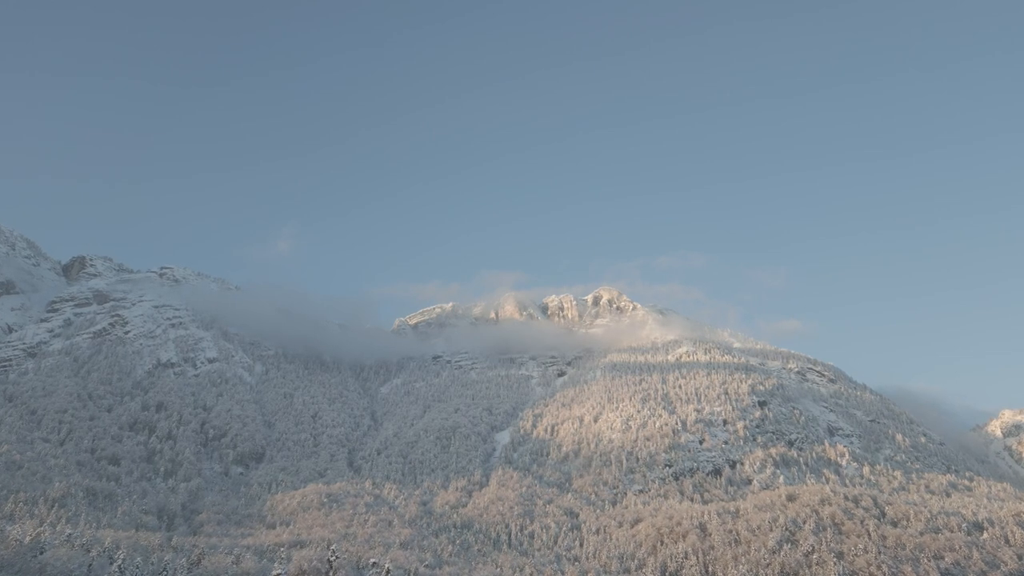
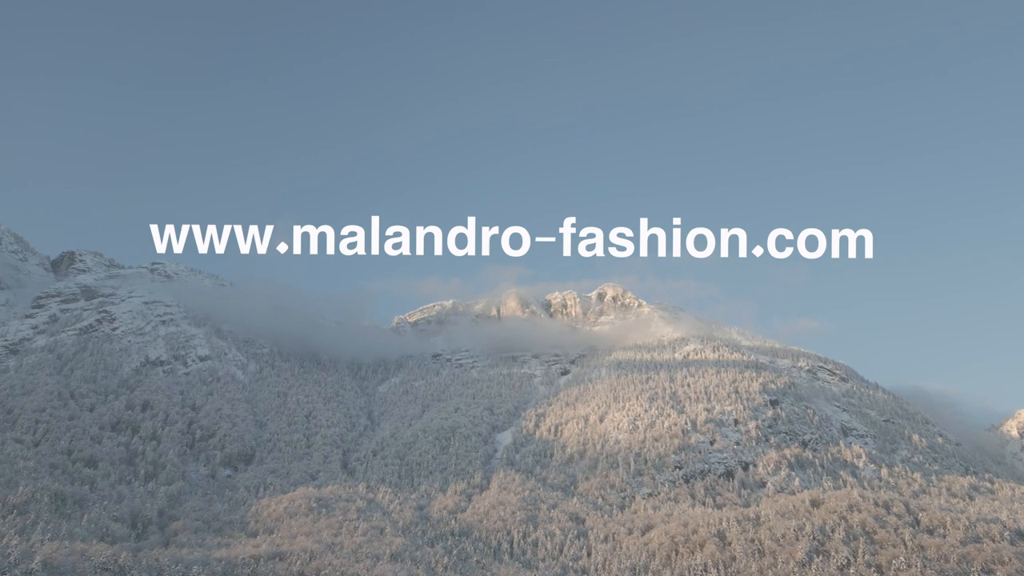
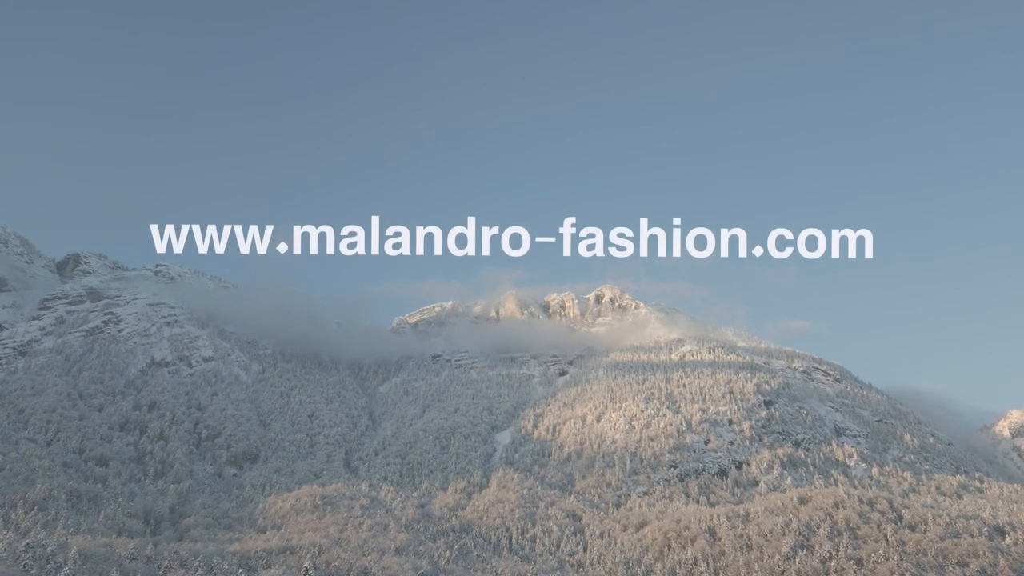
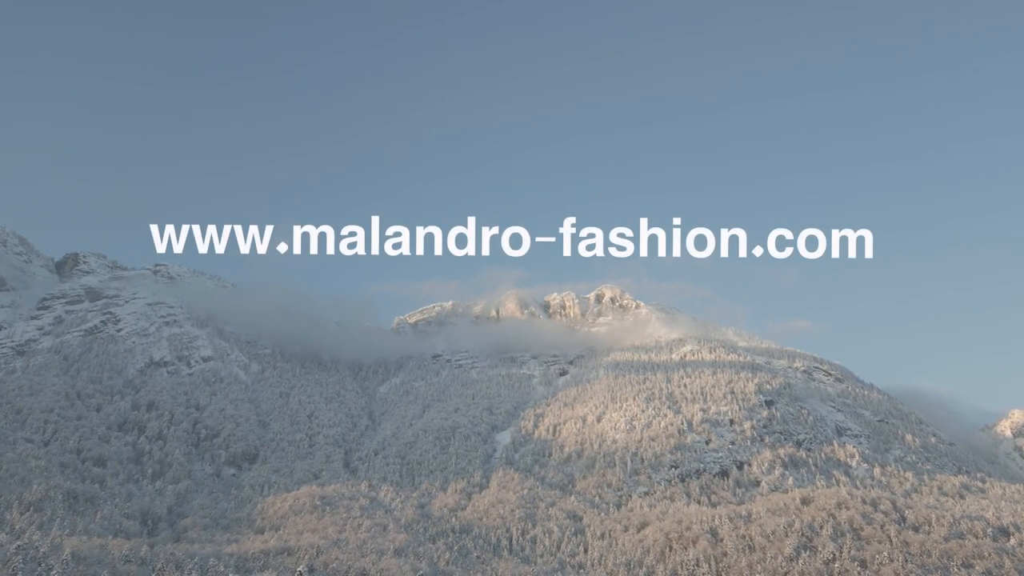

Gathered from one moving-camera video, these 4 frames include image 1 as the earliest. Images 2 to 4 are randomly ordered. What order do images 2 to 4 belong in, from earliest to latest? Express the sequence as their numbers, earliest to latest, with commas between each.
3, 4, 2
